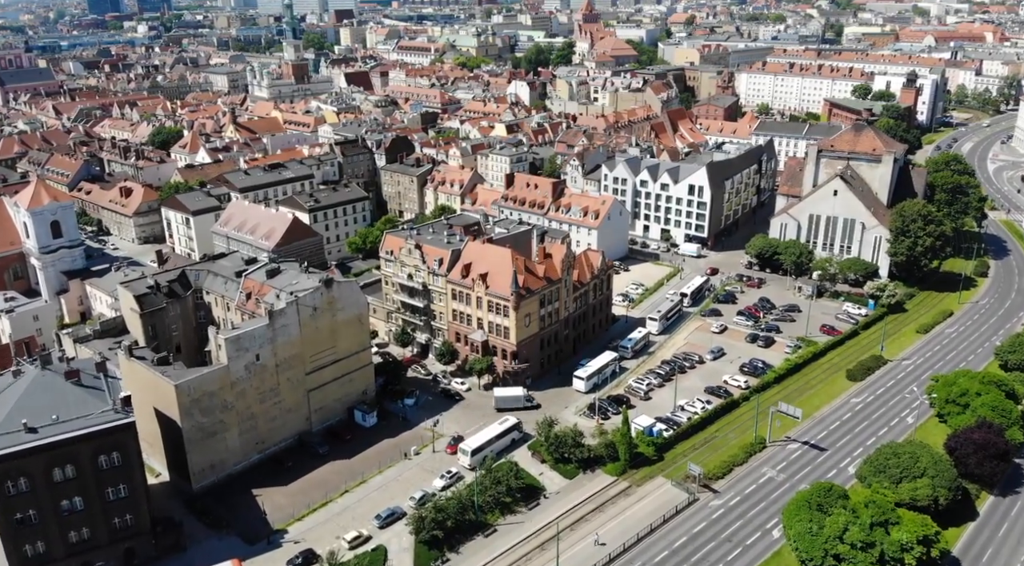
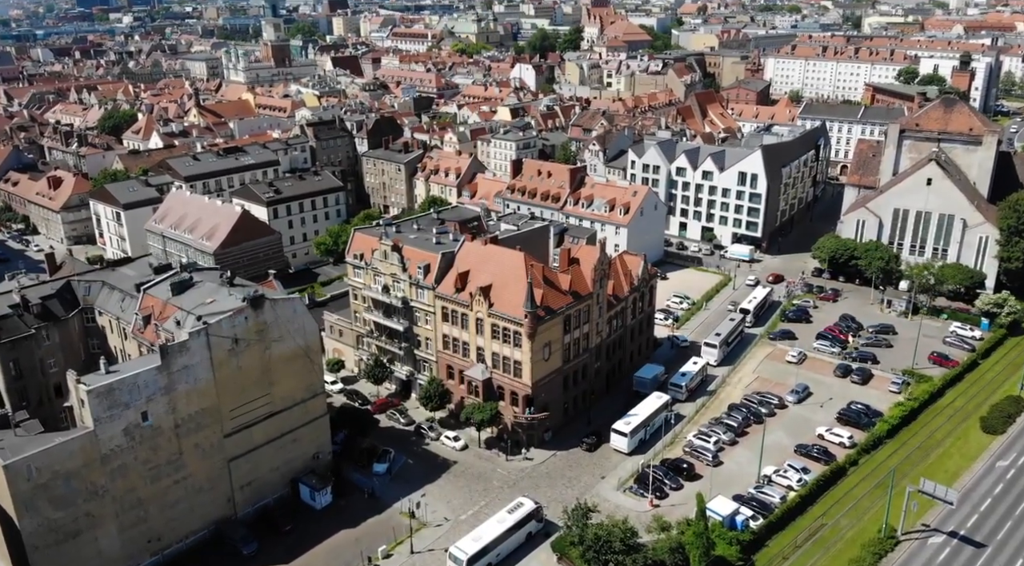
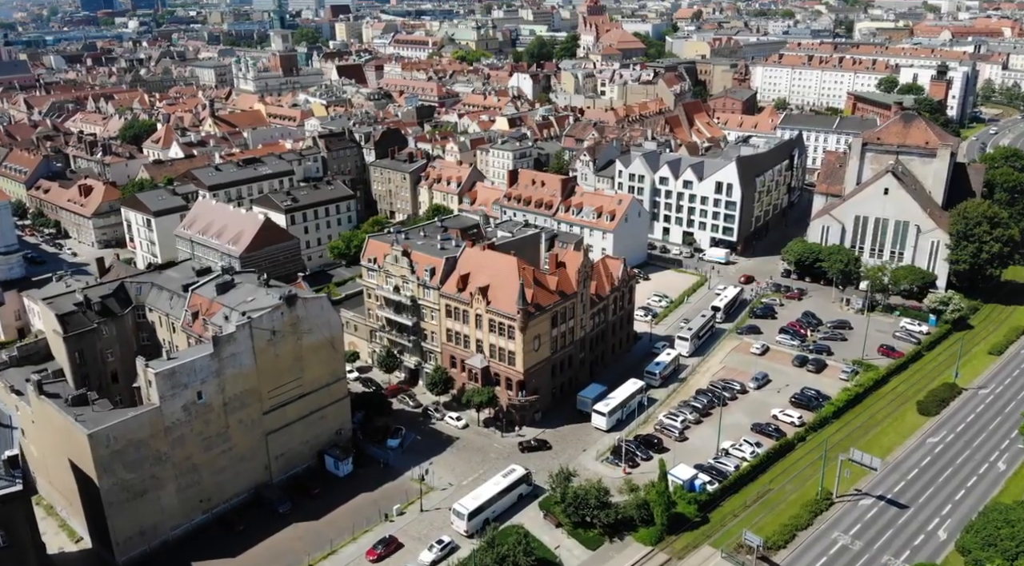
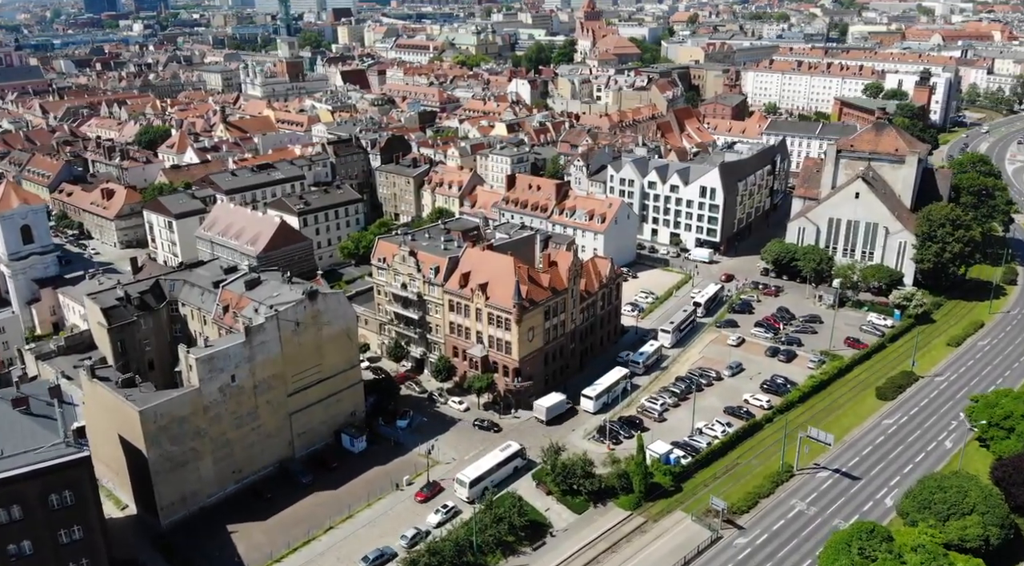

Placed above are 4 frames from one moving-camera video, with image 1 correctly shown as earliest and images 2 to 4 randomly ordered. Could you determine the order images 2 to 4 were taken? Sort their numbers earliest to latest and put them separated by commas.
4, 3, 2
